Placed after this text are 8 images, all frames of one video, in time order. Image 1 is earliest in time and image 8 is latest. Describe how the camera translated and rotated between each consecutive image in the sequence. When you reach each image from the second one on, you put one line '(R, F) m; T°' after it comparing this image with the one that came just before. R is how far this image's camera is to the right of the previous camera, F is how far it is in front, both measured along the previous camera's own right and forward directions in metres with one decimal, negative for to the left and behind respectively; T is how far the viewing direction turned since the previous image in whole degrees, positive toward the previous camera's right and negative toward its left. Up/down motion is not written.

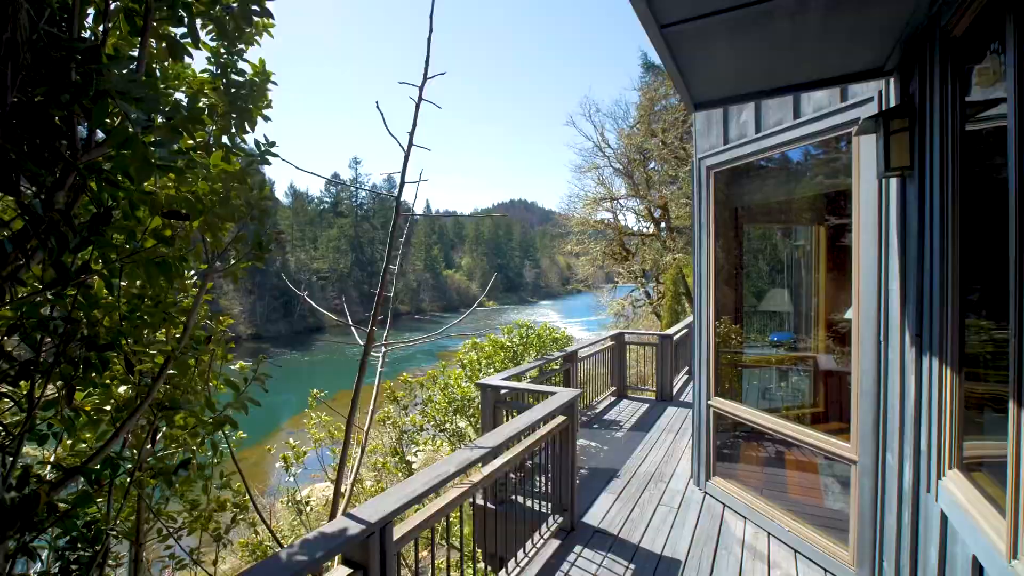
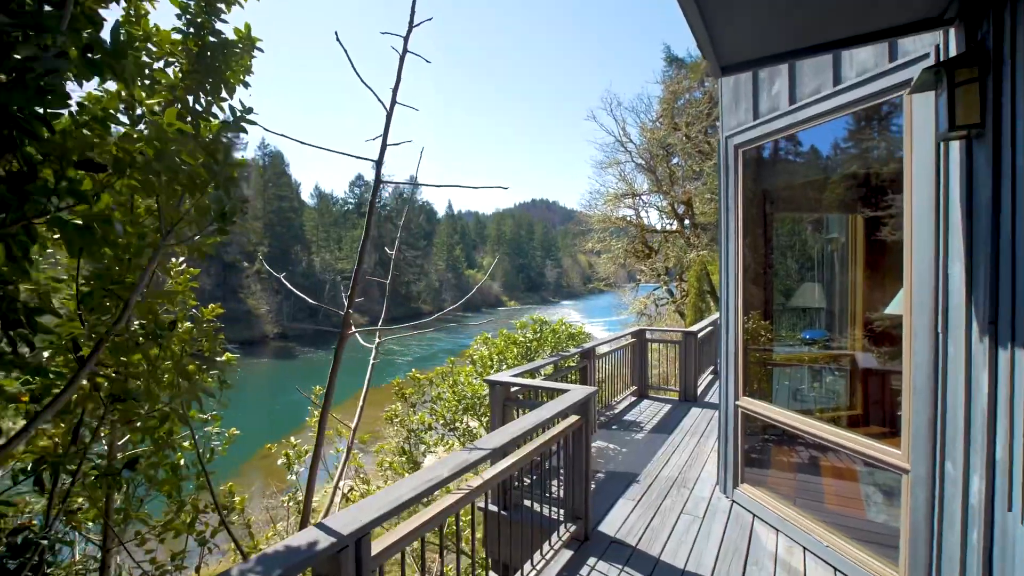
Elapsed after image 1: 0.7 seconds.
(+0.1, +0.2) m; -2°
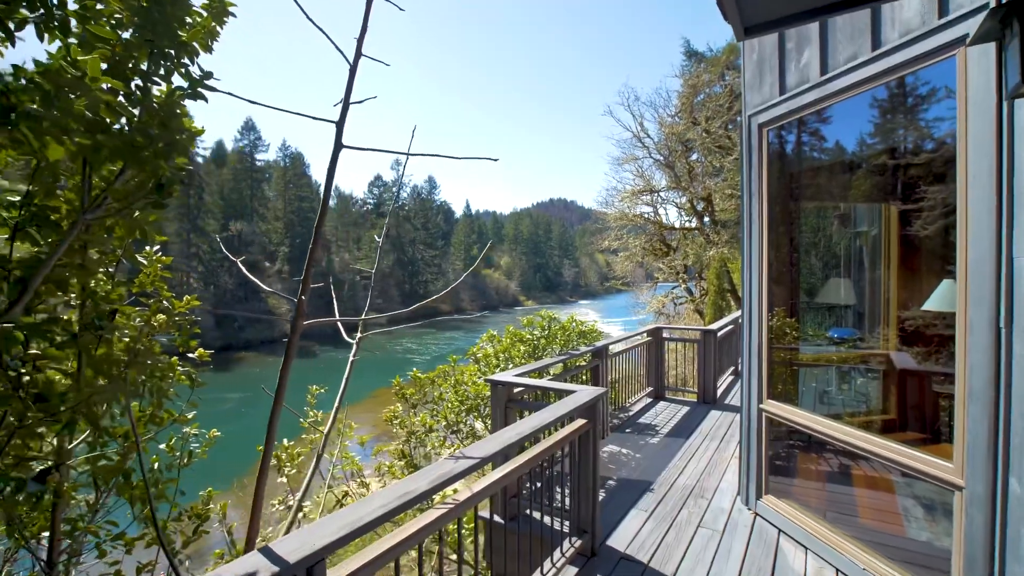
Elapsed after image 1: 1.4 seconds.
(+0.1, +0.2) m; -2°
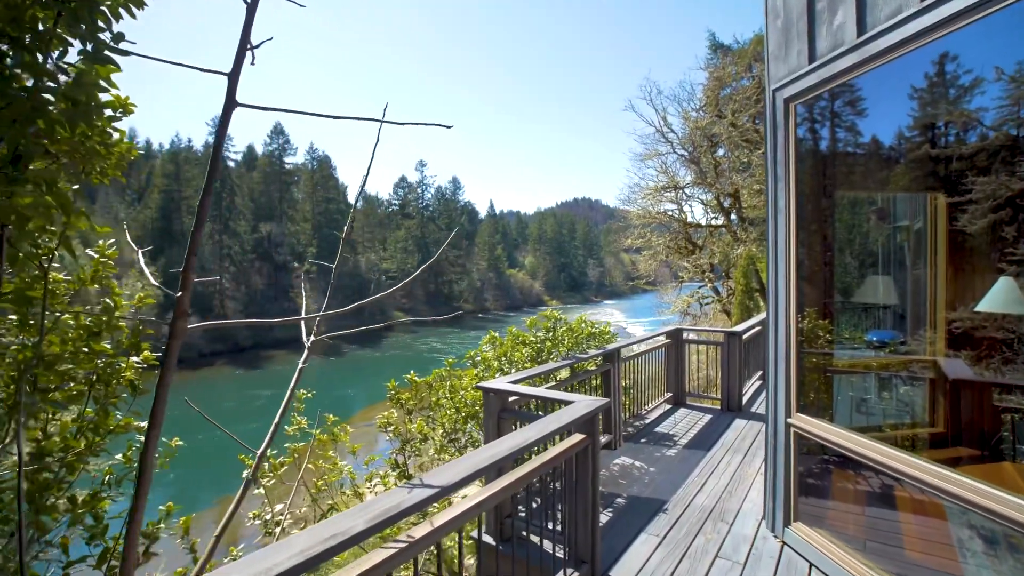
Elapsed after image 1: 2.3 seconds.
(+0.1, +0.3) m; -3°
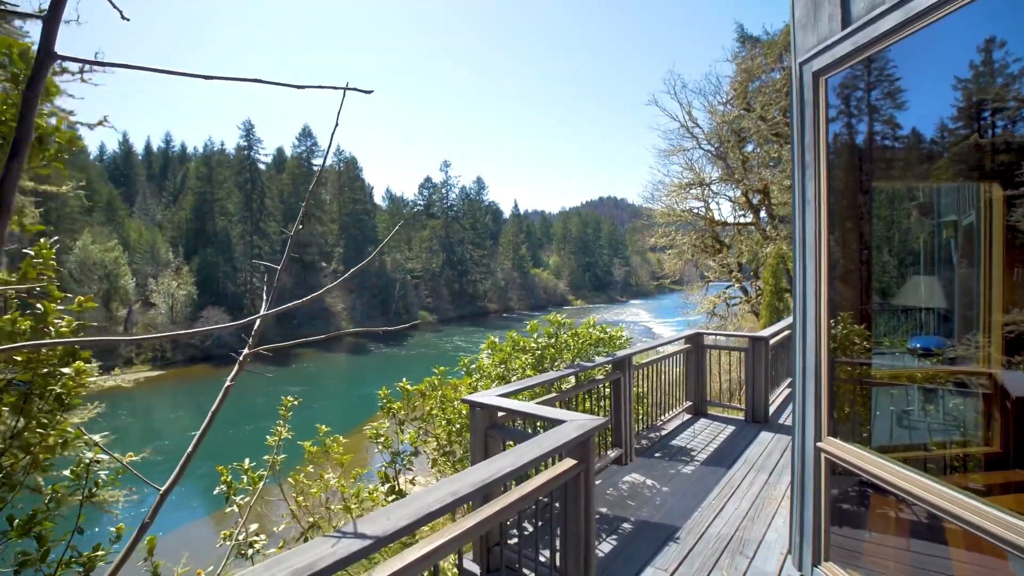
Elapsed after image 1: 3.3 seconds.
(+0.1, +0.3) m; -3°
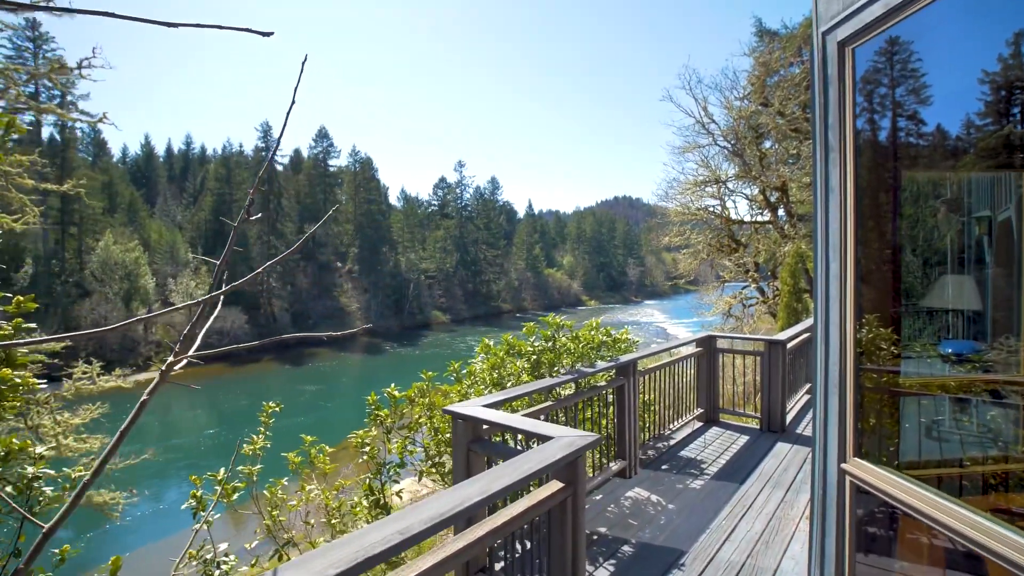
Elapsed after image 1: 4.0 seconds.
(+0.1, +0.2) m; -2°
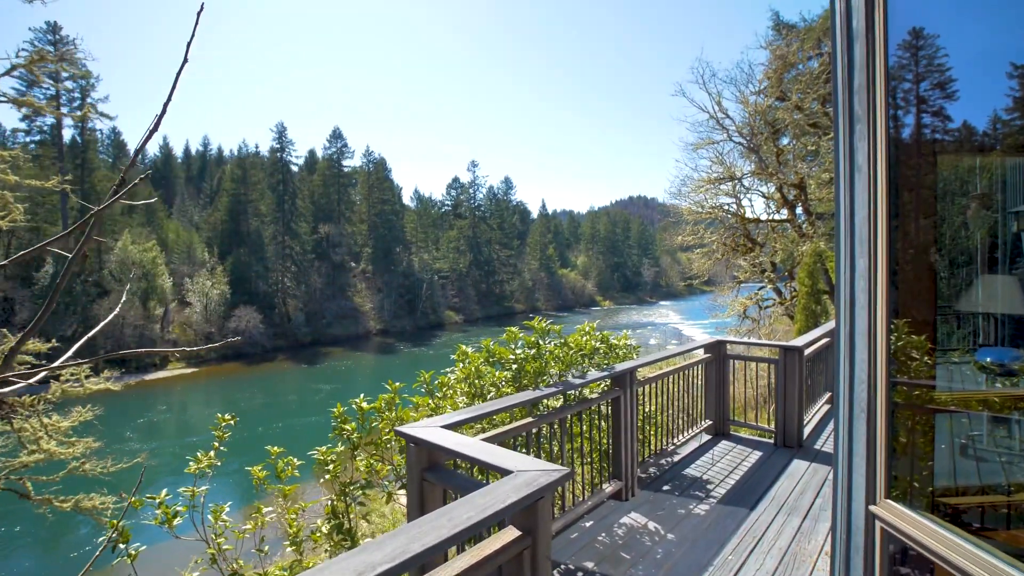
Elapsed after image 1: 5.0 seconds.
(+0.2, +0.3) m; -2°
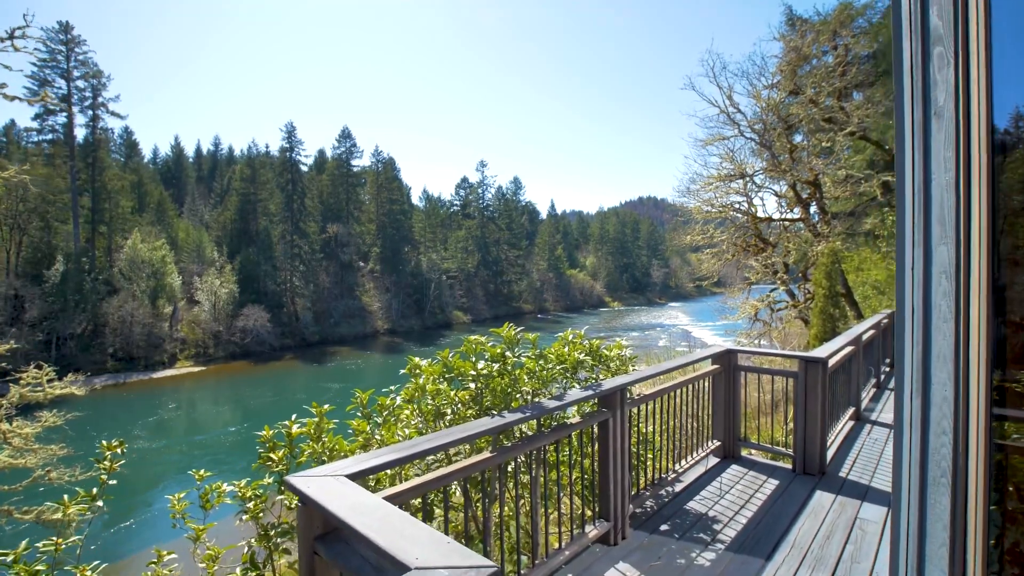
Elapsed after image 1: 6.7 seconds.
(+0.2, +0.5) m; -1°
